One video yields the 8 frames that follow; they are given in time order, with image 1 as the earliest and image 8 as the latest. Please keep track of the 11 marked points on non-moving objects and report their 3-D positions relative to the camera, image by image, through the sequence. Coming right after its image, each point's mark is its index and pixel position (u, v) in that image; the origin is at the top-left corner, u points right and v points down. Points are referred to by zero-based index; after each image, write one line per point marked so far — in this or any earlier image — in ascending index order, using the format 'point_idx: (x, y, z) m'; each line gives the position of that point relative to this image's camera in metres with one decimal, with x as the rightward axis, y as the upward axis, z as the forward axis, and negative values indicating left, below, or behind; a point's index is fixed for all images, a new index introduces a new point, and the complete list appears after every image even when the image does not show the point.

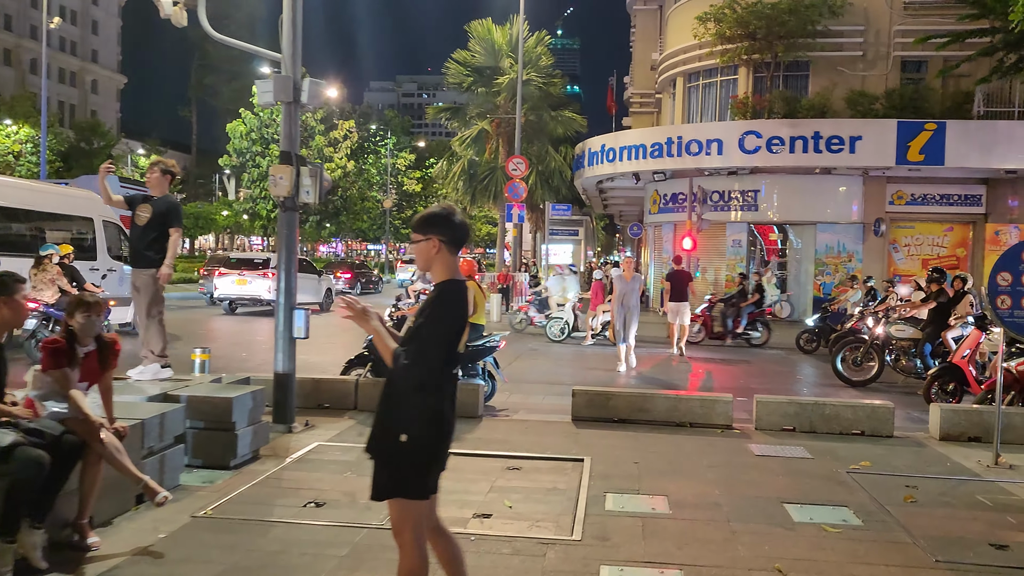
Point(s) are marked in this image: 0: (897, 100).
0: (+9.1, +4.5, +19.6) m
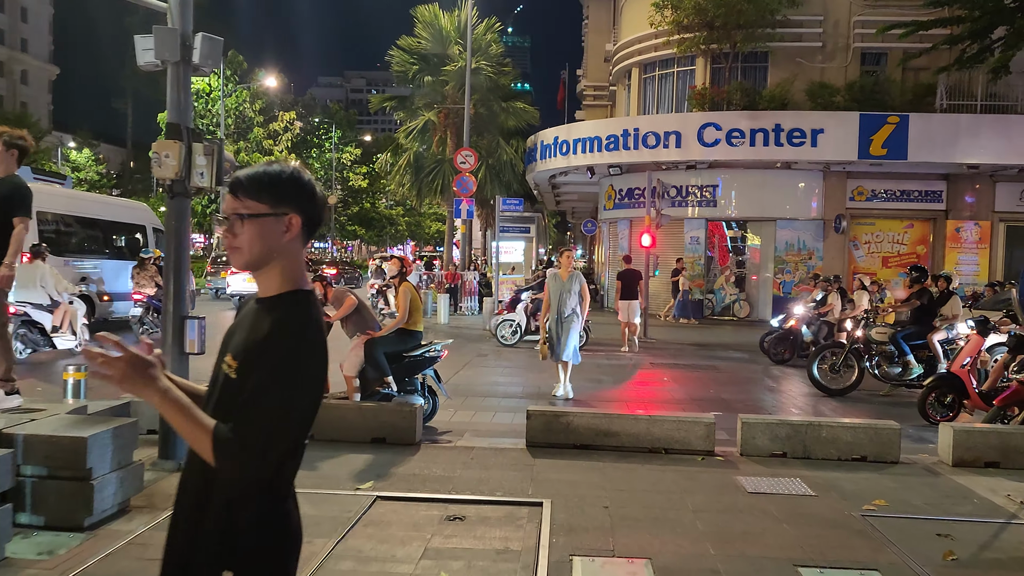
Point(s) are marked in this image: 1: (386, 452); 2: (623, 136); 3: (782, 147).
0: (+7.9, +4.5, +19.0) m
1: (-0.9, -1.2, +5.9) m
2: (+2.7, +3.7, +19.9) m
3: (+6.1, +3.2, +18.6) m
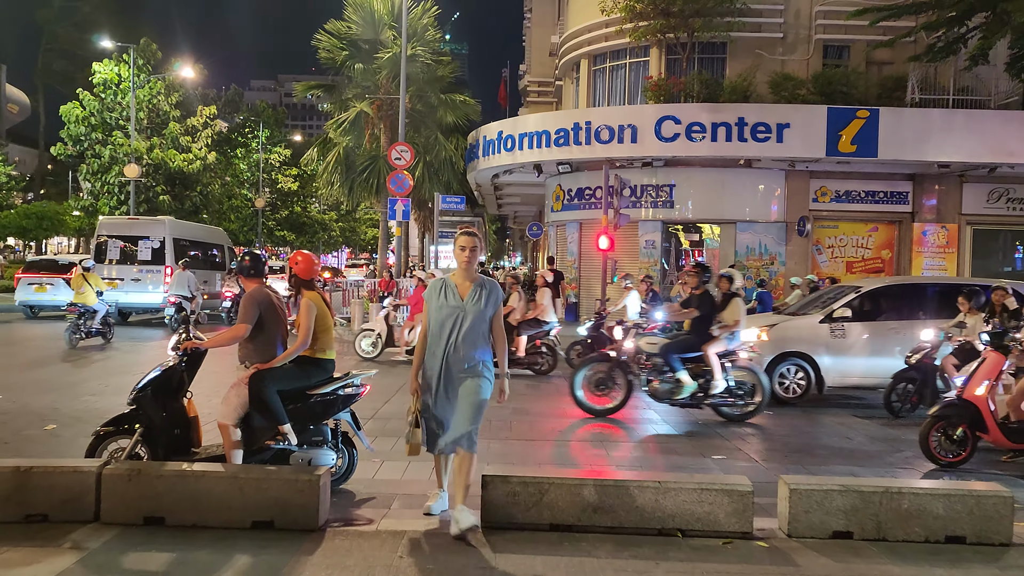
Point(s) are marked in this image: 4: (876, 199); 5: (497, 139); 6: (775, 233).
0: (+6.7, +4.3, +17.7) m
1: (-1.1, -1.2, +4.0) m
2: (+1.3, +3.5, +18.2) m
3: (+4.8, +3.0, +17.2) m
4: (+8.5, +2.1, +19.3) m
5: (-0.4, +3.6, +19.9) m
6: (+6.1, +1.3, +19.2) m
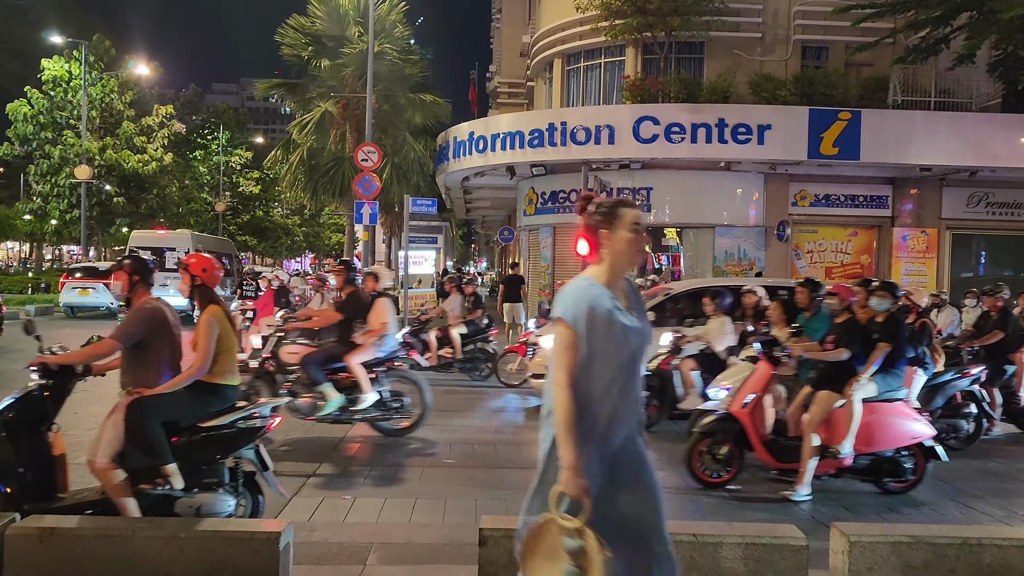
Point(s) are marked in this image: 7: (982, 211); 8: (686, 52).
0: (+6.1, +4.2, +17.3) m
1: (-1.1, -1.3, +3.2) m
2: (+0.8, +3.3, +17.5) m
3: (+4.3, +2.9, +16.7) m
4: (+7.9, +1.9, +18.9) m
5: (-1.0, +3.4, +19.1) m
6: (+5.5, +1.1, +18.7) m
7: (+10.9, +1.8, +19.2) m
8: (+4.0, +5.4, +19.0) m
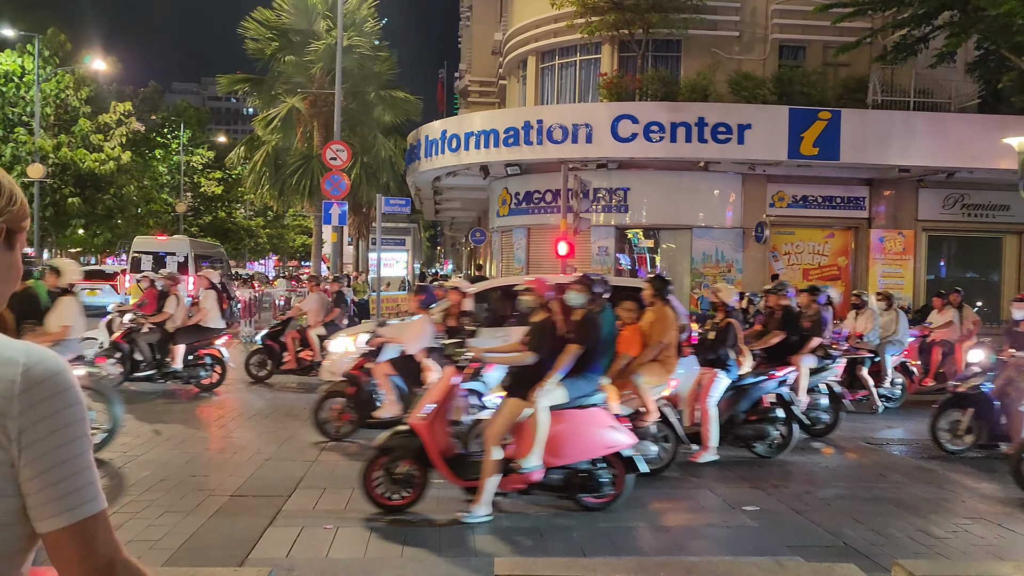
0: (+5.6, +4.2, +17.0) m
1: (-1.0, -1.3, +2.6) m
2: (+0.2, +3.3, +17.1) m
3: (+3.8, +2.8, +16.3) m
4: (+7.3, +1.9, +18.7) m
5: (-1.6, +3.4, +18.6) m
6: (+4.9, +1.1, +18.4) m
7: (+10.3, +1.8, +19.1) m
8: (+3.4, +5.4, +18.7) m
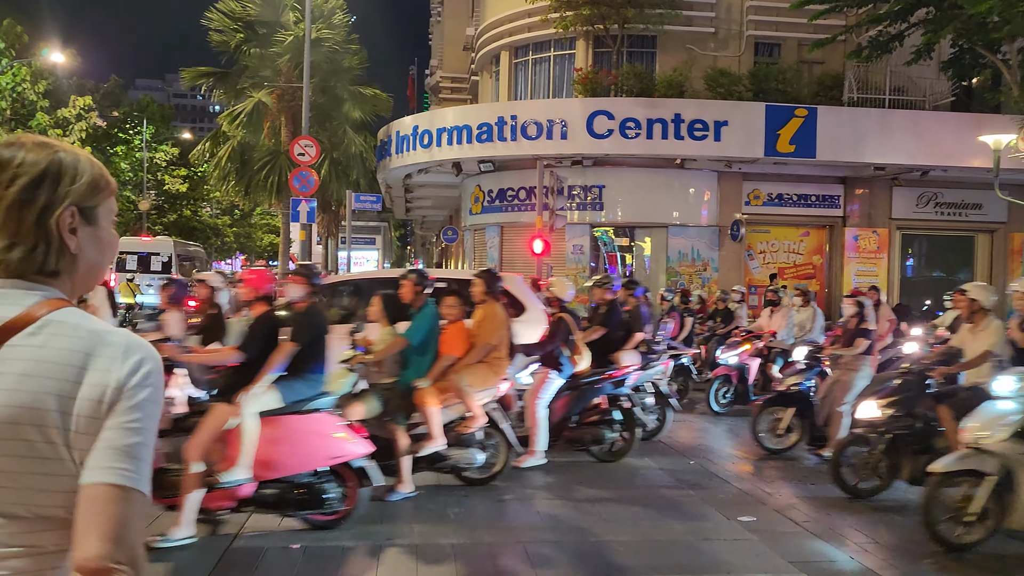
0: (+5.0, +4.2, +16.8) m
1: (-1.0, -1.3, +2.2) m
2: (-0.3, +3.3, +16.7) m
3: (+3.3, +2.9, +16.1) m
4: (+6.7, +1.9, +18.6) m
5: (-2.2, +3.4, +18.1) m
6: (+4.3, +1.1, +18.2) m
7: (+9.7, +1.8, +19.2) m
8: (+2.8, +5.4, +18.4) m
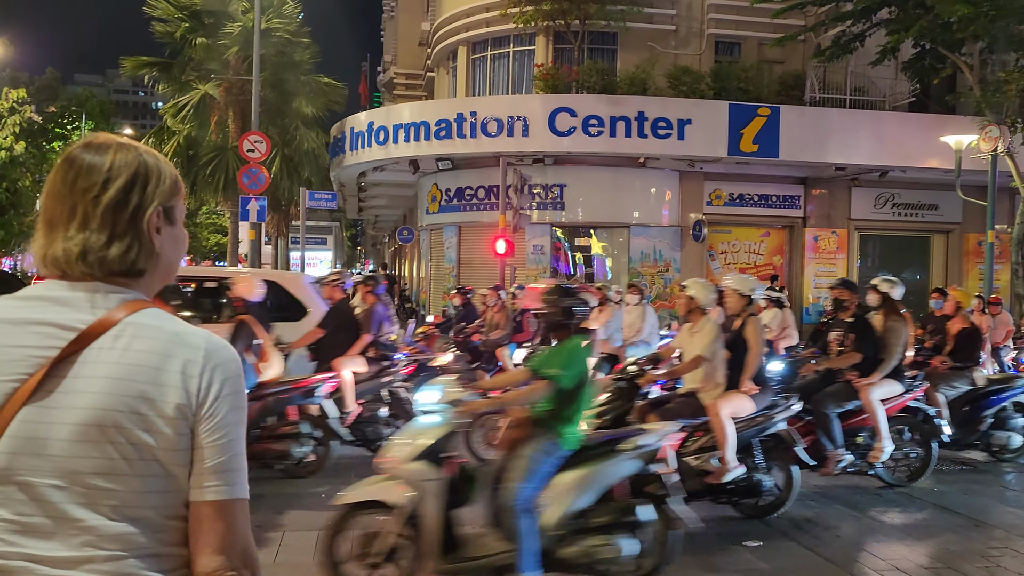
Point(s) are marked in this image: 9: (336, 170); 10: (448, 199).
0: (+4.2, +4.2, +16.6) m
1: (-1.0, -1.3, +1.7) m
2: (-1.1, +3.3, +16.2) m
3: (+2.5, +2.8, +15.8) m
4: (+5.8, +1.9, +18.5) m
5: (-3.1, +3.3, +17.5) m
6: (+3.4, +1.1, +18.0) m
7: (+8.7, +1.8, +19.2) m
8: (+1.9, +5.4, +18.1) m
9: (-4.1, +2.8, +19.4) m
10: (-1.4, +2.0, +18.7) m
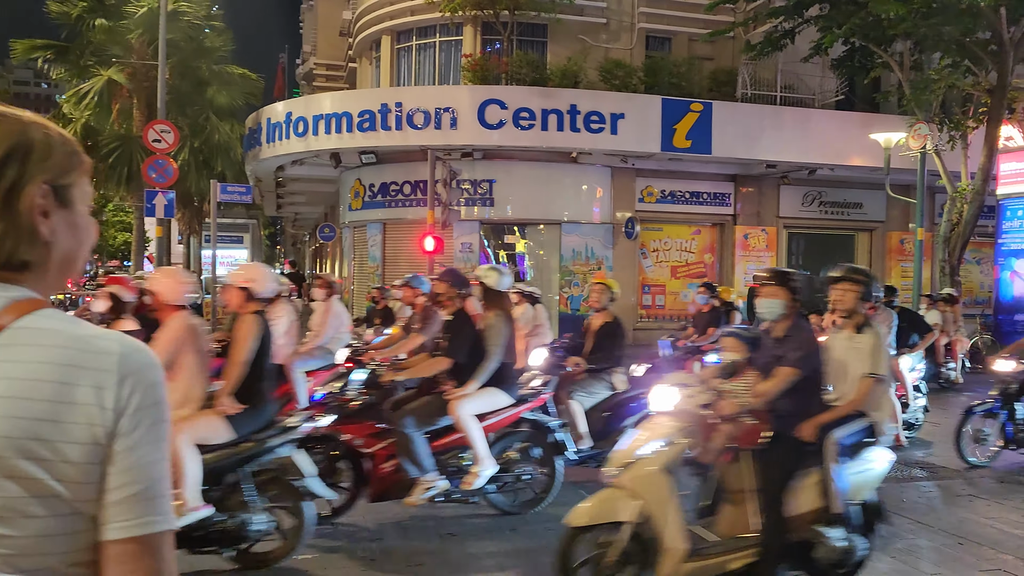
0: (+2.8, +4.2, +16.3) m
1: (-1.0, -1.3, +1.0) m
2: (-2.4, +3.3, +15.4) m
3: (+1.2, +2.9, +15.3) m
4: (+4.2, +1.9, +18.4) m
5: (-4.5, +3.3, +16.5) m
6: (+1.9, +1.1, +17.6) m
7: (+7.1, +1.8, +19.3) m
8: (+0.4, +5.4, +17.5) m
9: (-5.8, +2.8, +18.3) m
10: (-3.0, +2.0, +17.8) m
